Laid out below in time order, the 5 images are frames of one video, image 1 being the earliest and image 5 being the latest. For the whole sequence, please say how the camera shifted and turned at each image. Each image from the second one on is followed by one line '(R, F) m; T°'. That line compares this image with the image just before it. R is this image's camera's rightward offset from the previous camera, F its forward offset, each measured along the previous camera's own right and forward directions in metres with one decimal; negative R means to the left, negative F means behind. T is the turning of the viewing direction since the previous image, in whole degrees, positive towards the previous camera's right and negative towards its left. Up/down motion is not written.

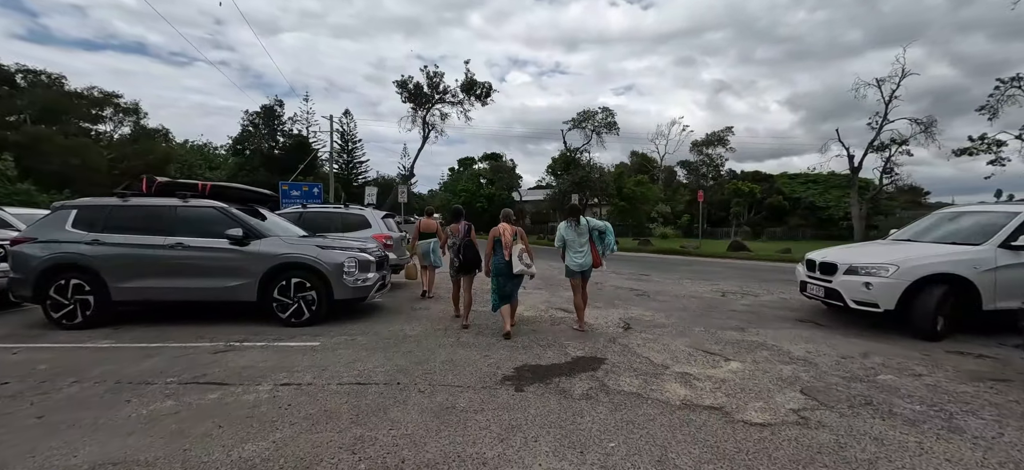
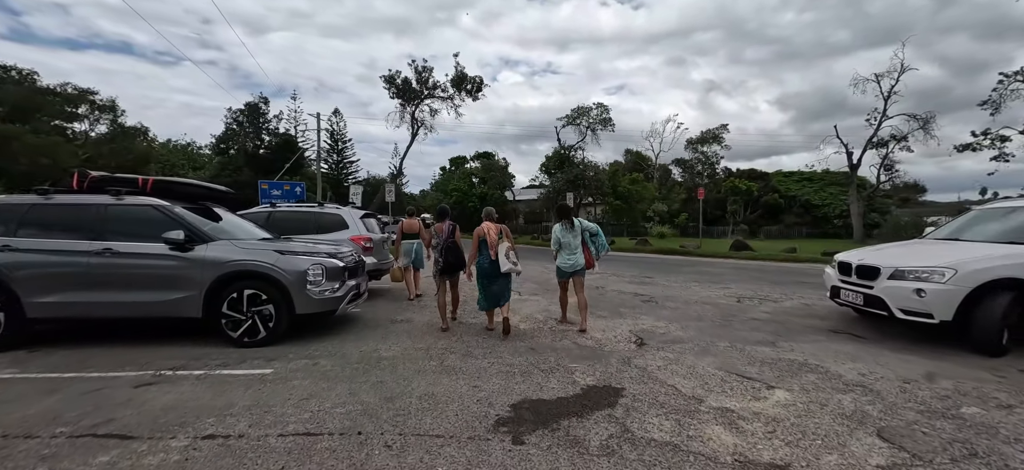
(0.0, +0.9) m; +1°
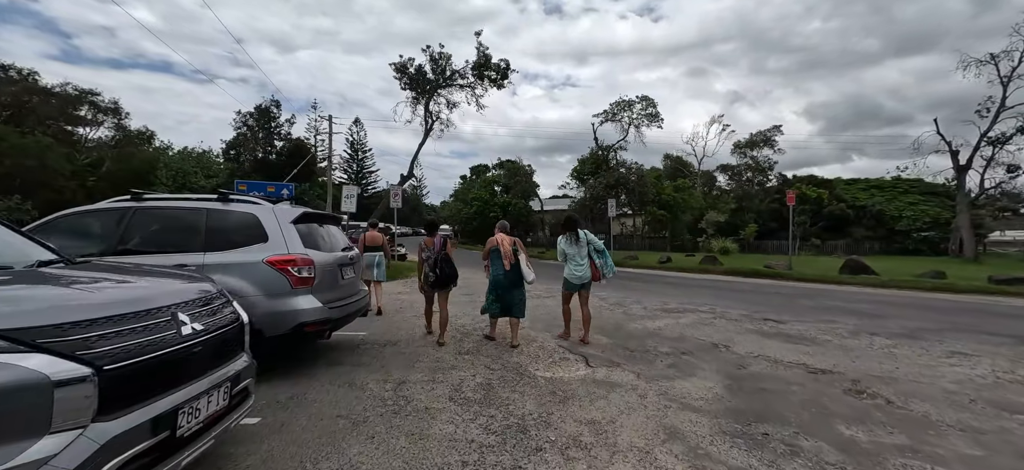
(-0.5, +3.8) m; -3°
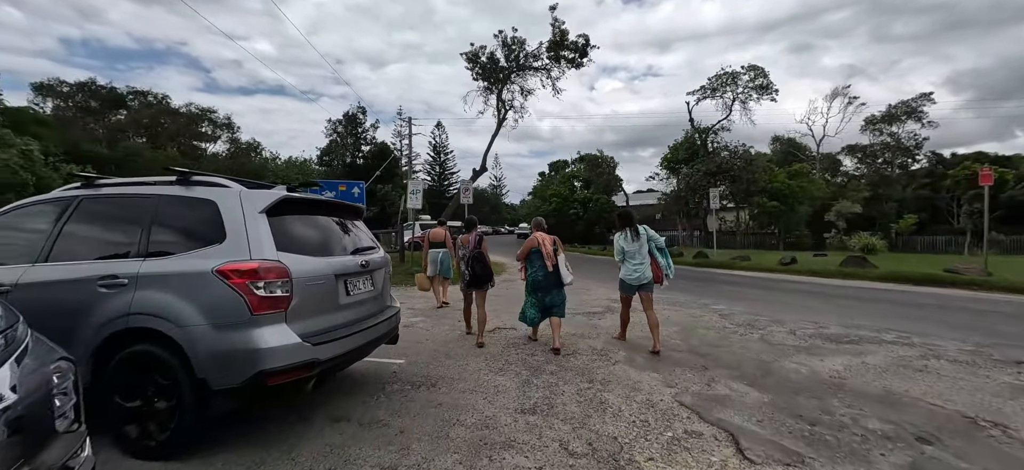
(-0.1, +1.8) m; -11°
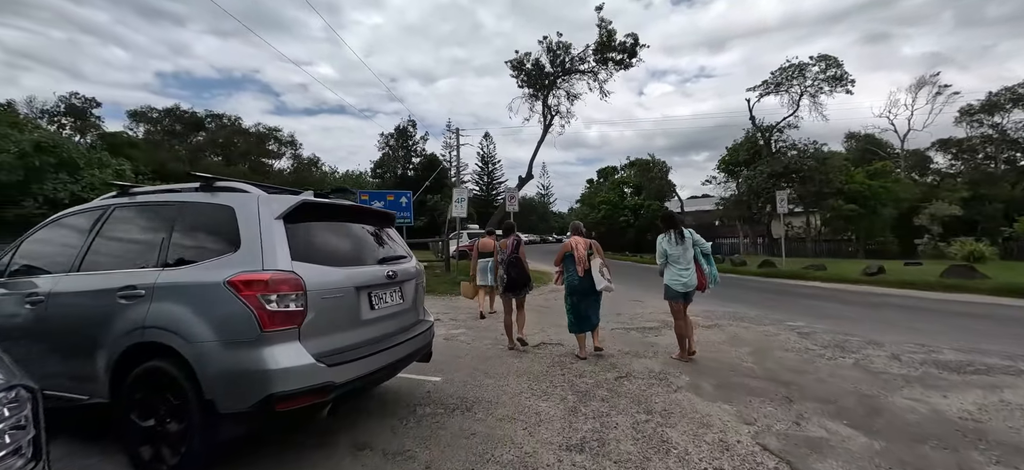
(0.0, +0.4) m; -7°
